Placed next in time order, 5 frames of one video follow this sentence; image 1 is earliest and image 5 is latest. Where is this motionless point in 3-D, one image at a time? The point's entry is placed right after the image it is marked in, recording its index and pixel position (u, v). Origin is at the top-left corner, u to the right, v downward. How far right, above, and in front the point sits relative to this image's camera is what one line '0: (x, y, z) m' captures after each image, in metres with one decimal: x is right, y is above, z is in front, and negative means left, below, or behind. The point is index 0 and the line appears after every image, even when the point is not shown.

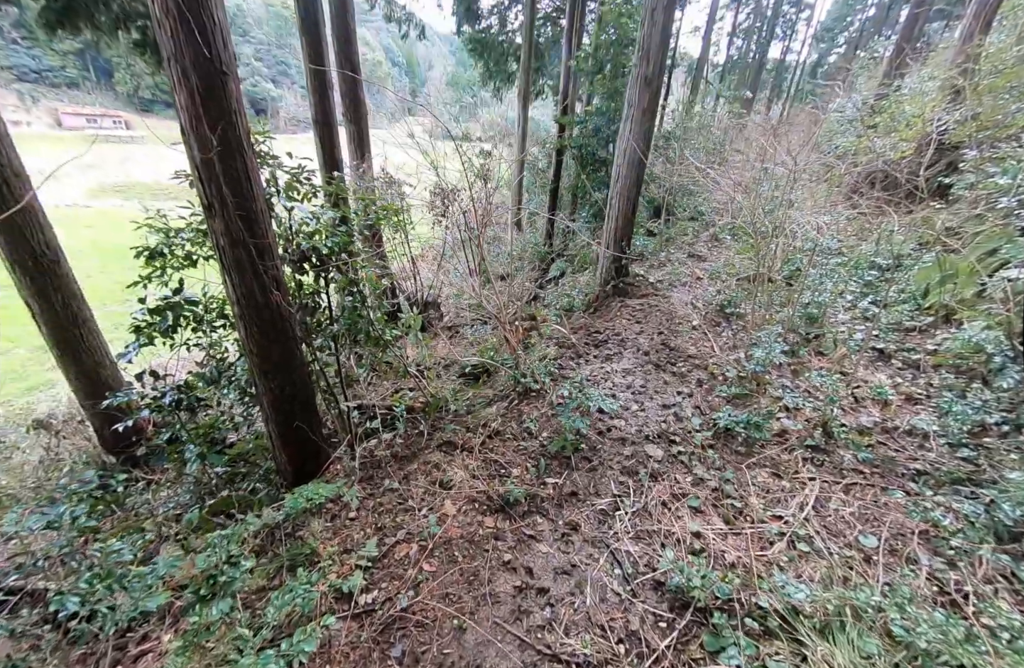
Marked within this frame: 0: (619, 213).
0: (+1.2, +1.4, +5.2) m
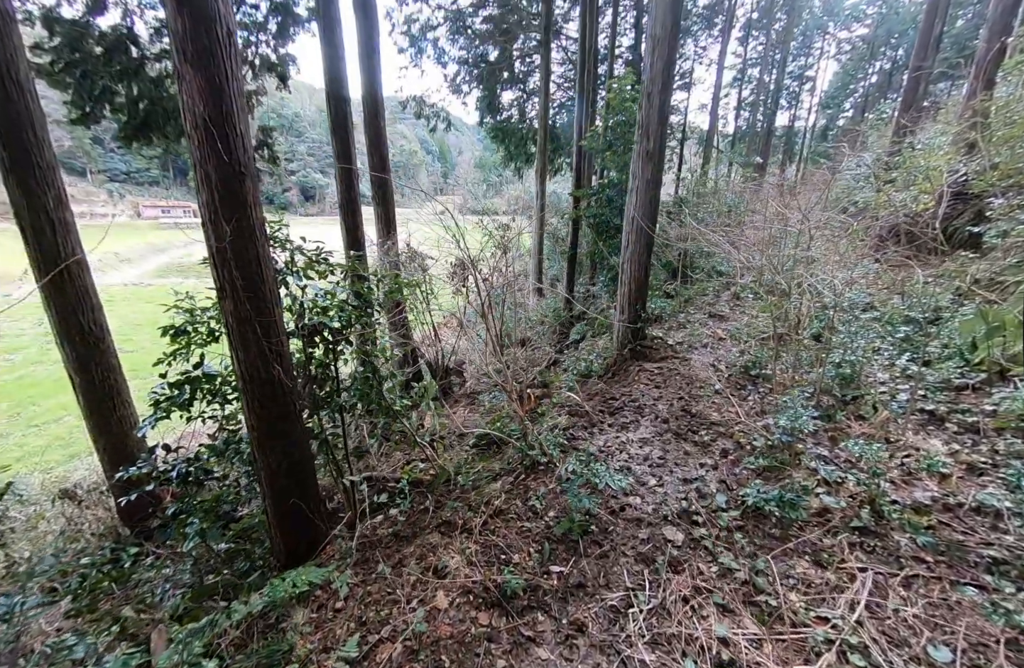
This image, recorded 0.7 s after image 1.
0: (+1.4, +0.6, +5.2) m
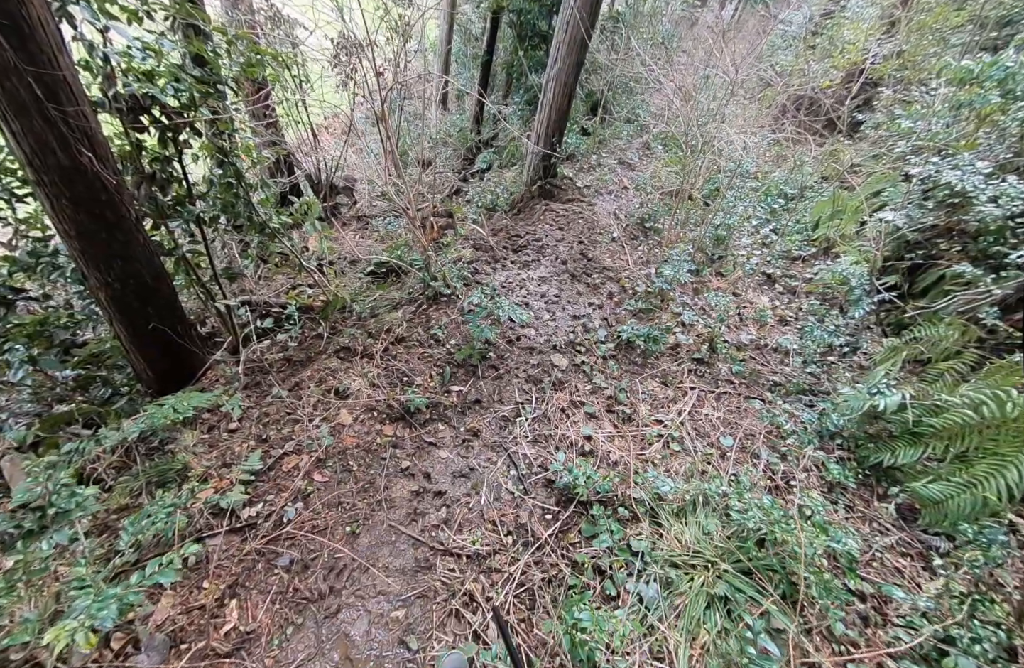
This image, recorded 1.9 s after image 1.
0: (+0.5, +2.5, +4.9) m
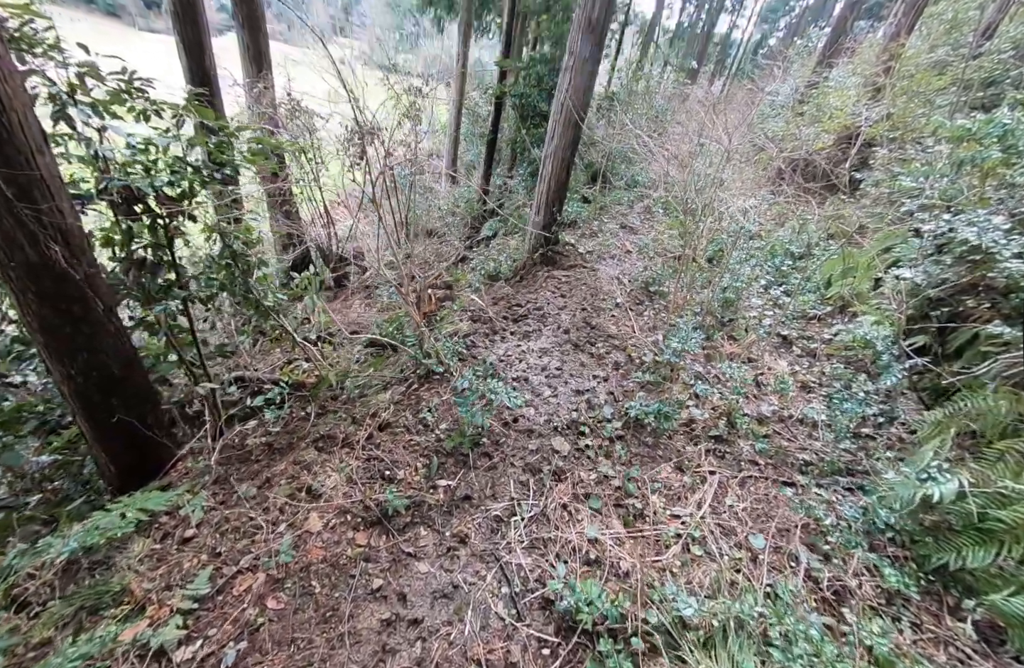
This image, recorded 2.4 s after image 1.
0: (+0.4, +1.7, +4.9) m
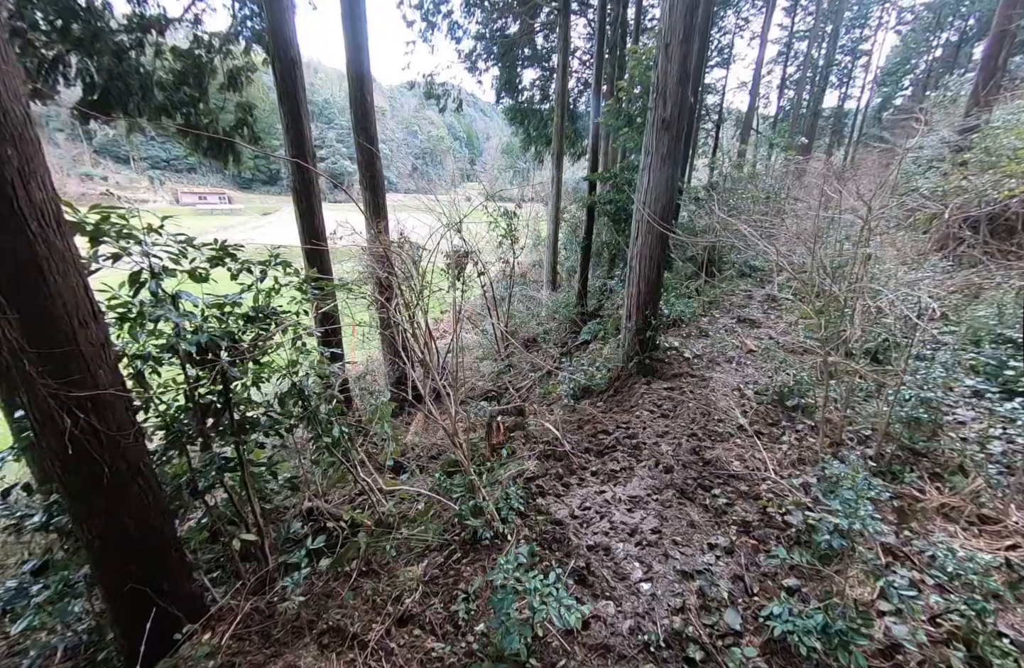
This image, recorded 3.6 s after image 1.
0: (+1.3, +0.6, +4.3) m
